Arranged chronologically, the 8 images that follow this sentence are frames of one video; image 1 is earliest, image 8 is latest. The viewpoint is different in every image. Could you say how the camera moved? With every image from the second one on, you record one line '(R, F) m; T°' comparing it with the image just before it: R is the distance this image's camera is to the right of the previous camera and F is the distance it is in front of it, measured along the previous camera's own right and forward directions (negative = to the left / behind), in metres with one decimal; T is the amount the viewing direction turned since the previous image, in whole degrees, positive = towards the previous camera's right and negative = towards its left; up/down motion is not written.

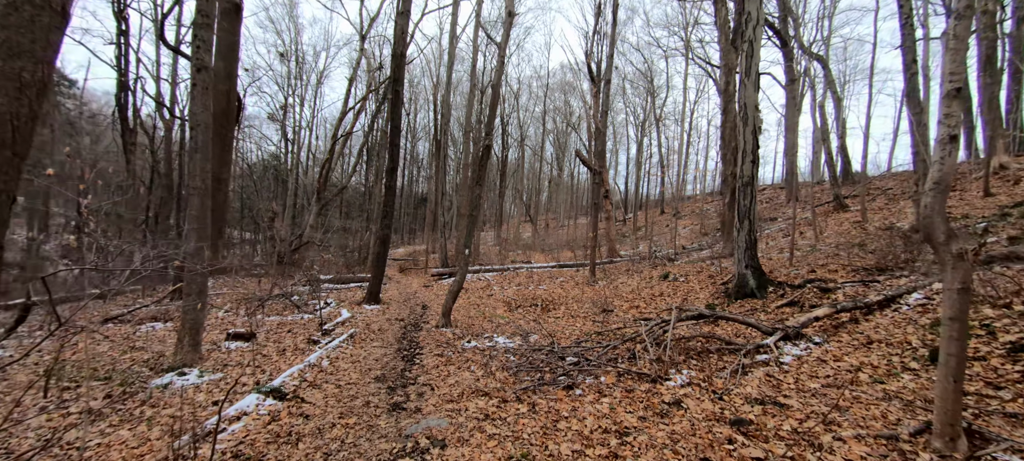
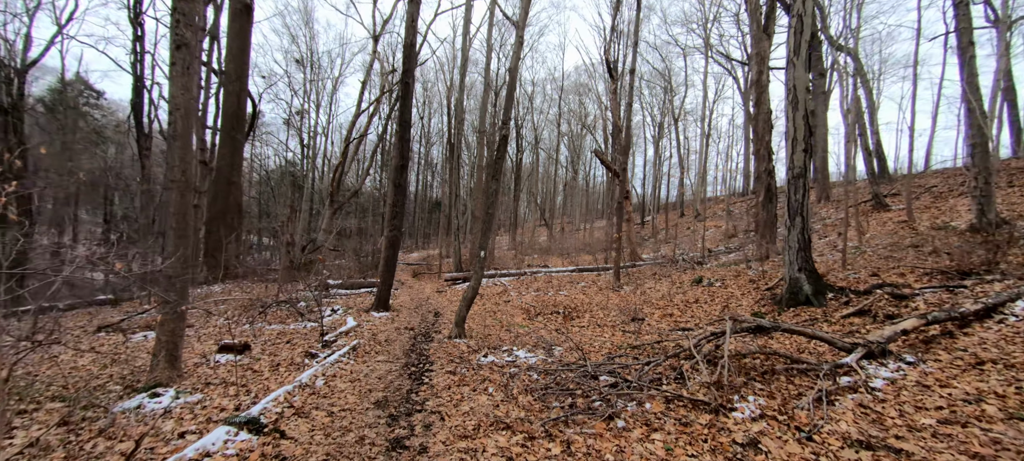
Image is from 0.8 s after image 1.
(-0.1, +0.8) m; -2°
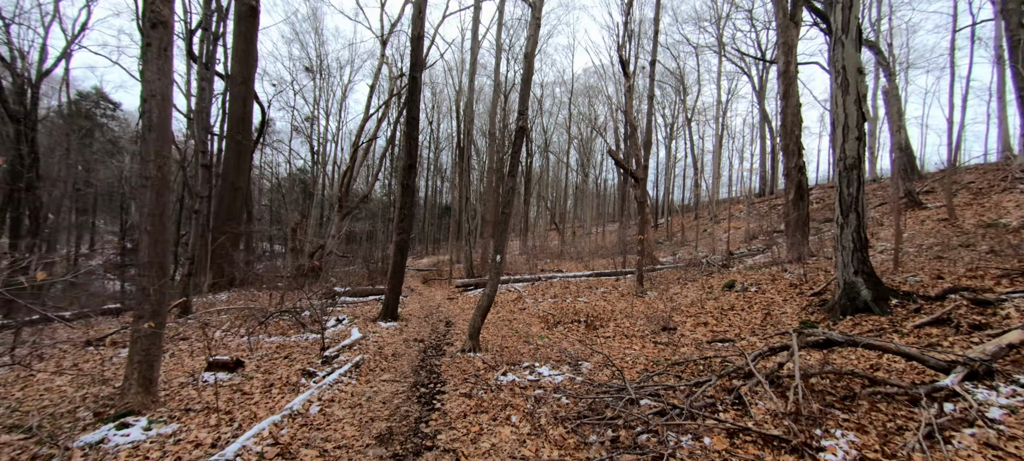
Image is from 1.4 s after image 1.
(-0.2, +0.6) m; -1°
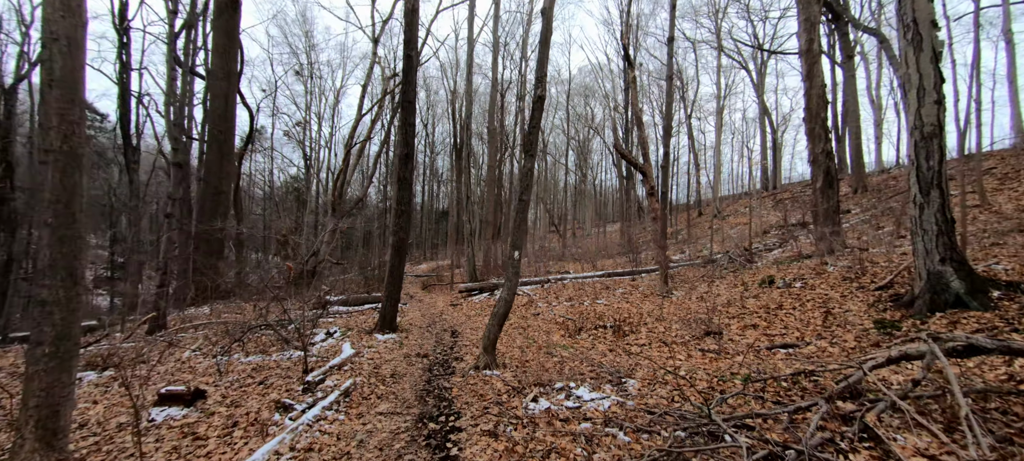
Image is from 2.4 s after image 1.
(-0.3, +1.0) m; 0°
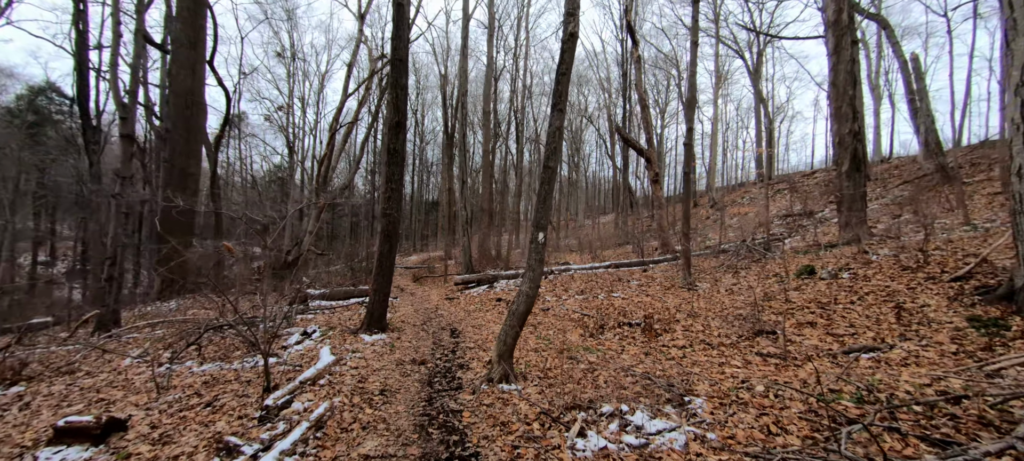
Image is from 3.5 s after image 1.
(-0.4, +1.1) m; +2°
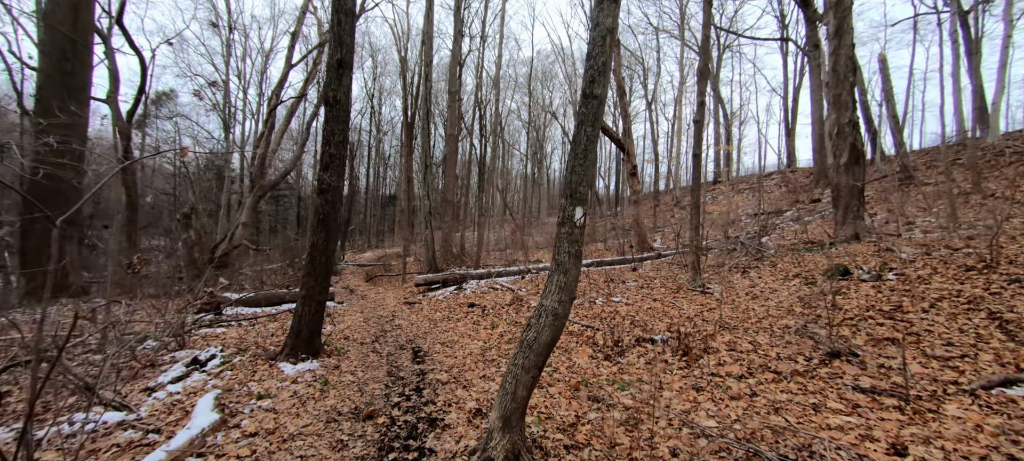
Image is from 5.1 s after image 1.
(-0.4, +1.7) m; +6°
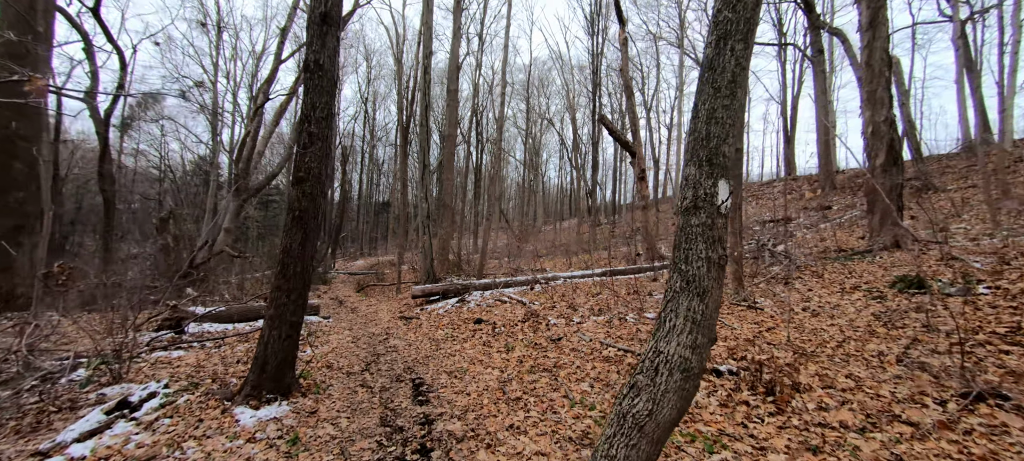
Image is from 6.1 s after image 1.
(-0.4, +1.0) m; +1°
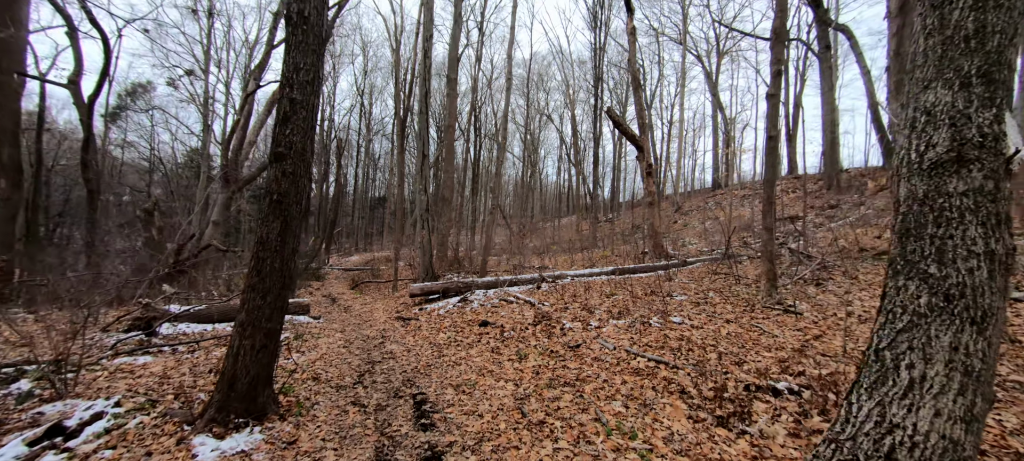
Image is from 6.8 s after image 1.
(-0.2, +0.6) m; +1°
